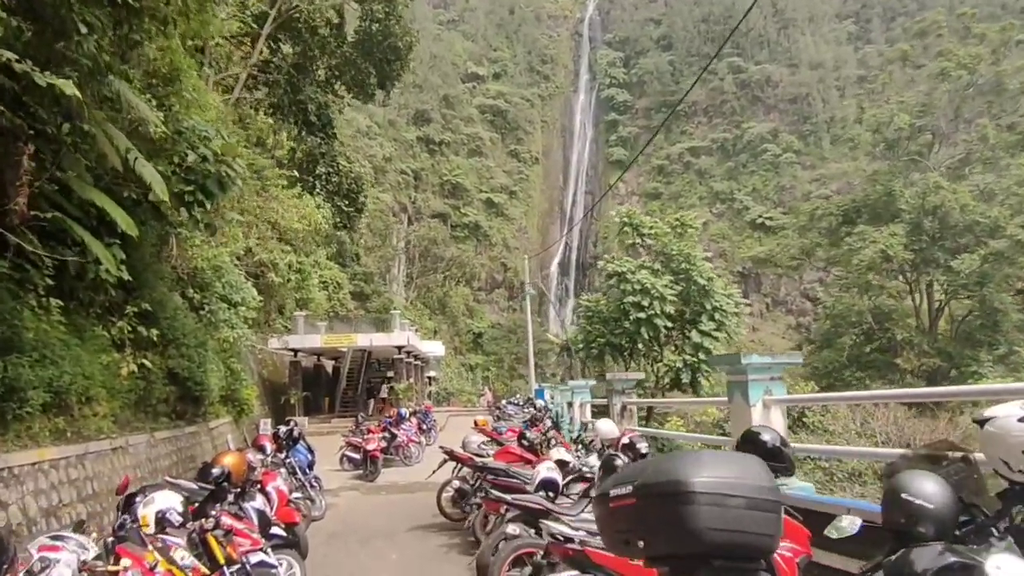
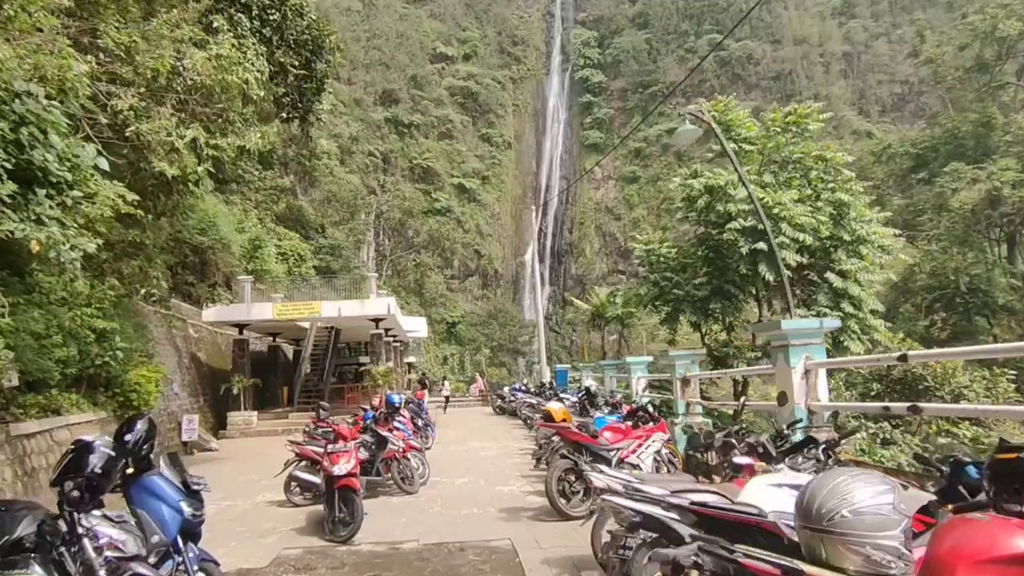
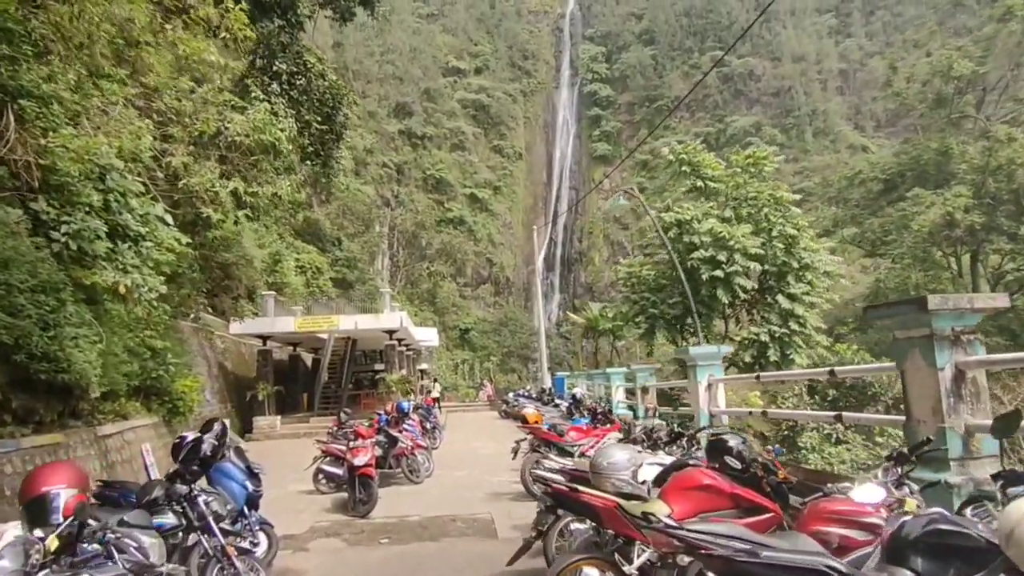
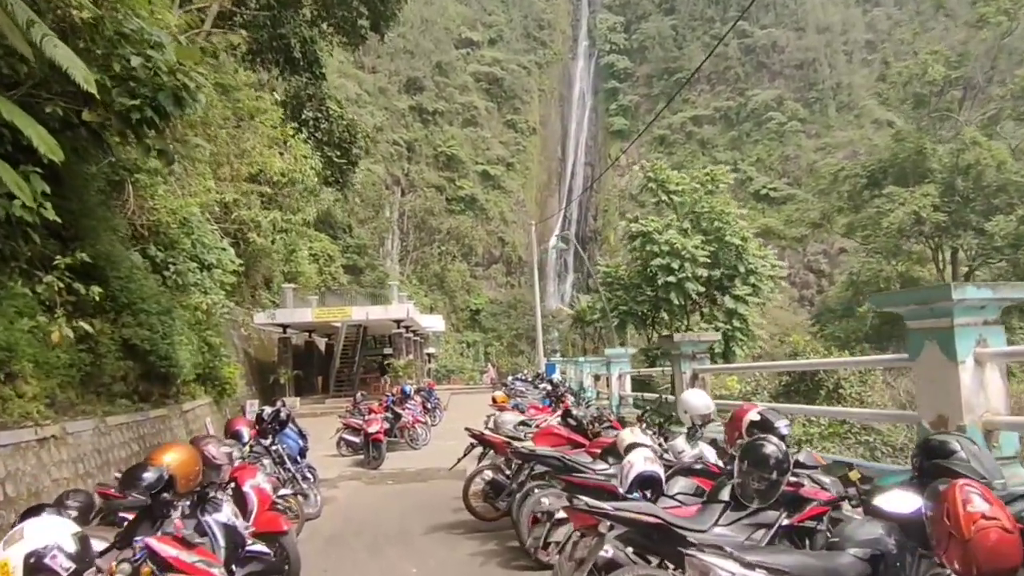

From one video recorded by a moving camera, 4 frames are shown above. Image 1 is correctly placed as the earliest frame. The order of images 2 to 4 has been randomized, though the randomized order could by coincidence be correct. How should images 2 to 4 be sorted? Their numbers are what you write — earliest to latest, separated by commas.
4, 3, 2
